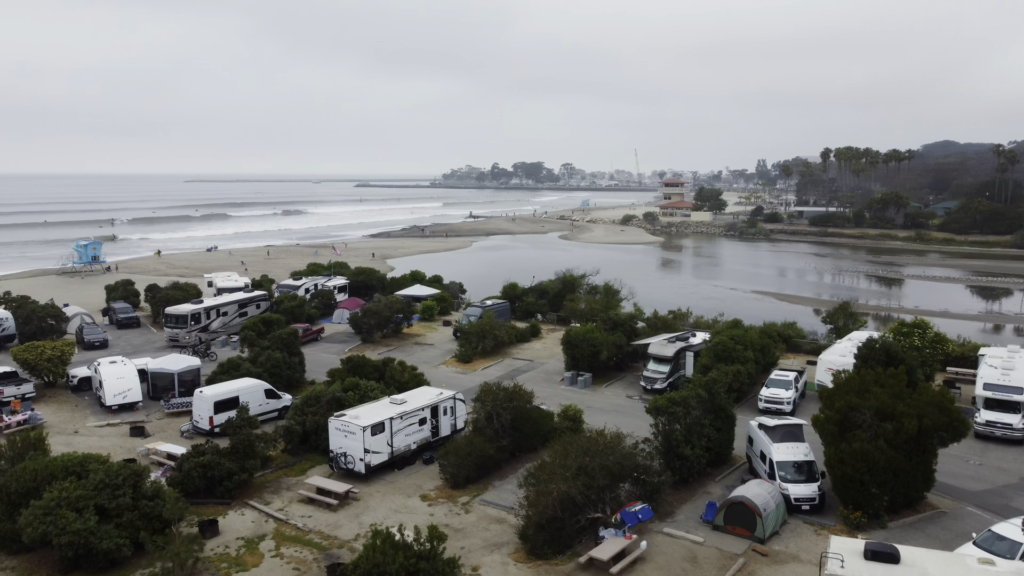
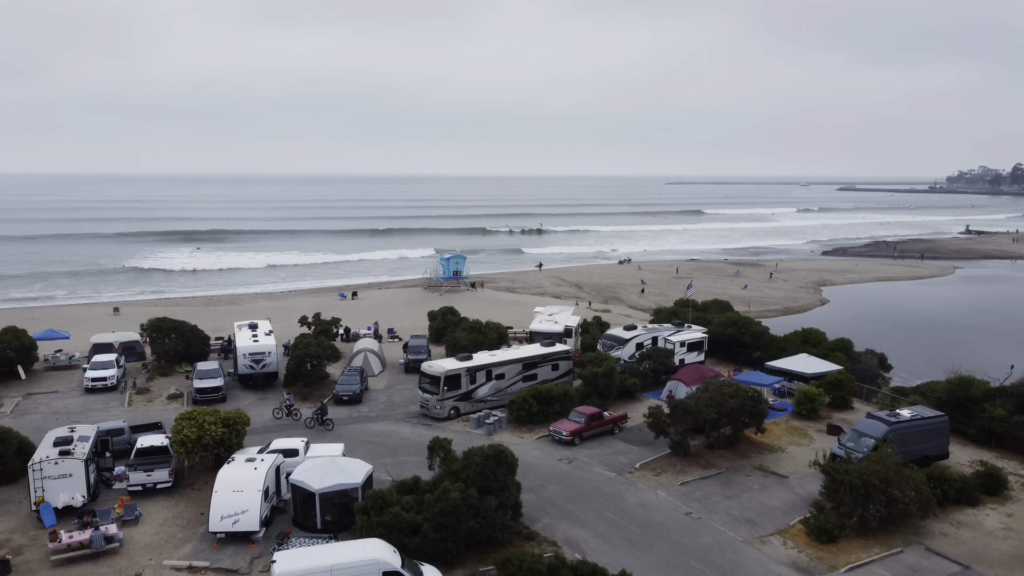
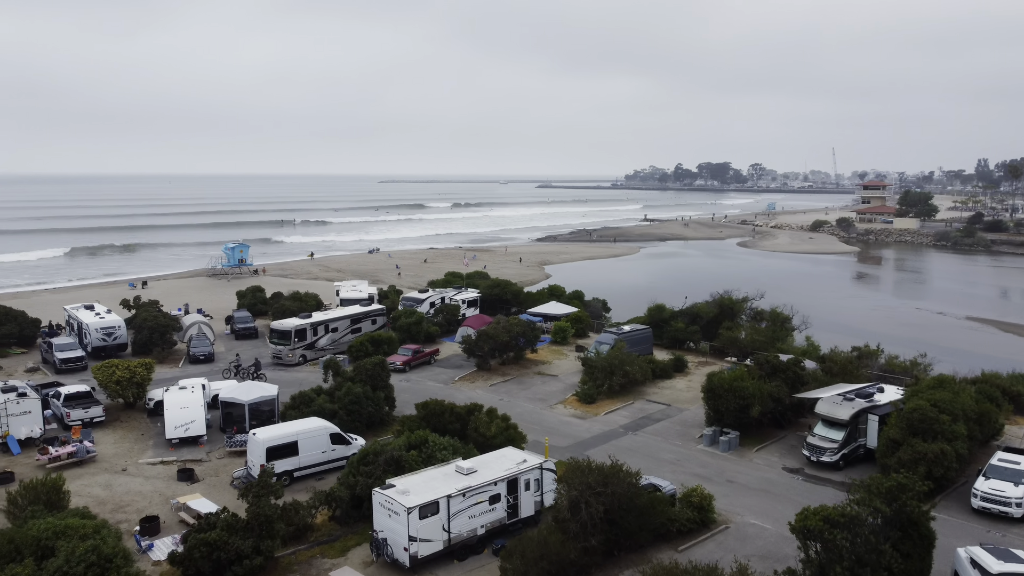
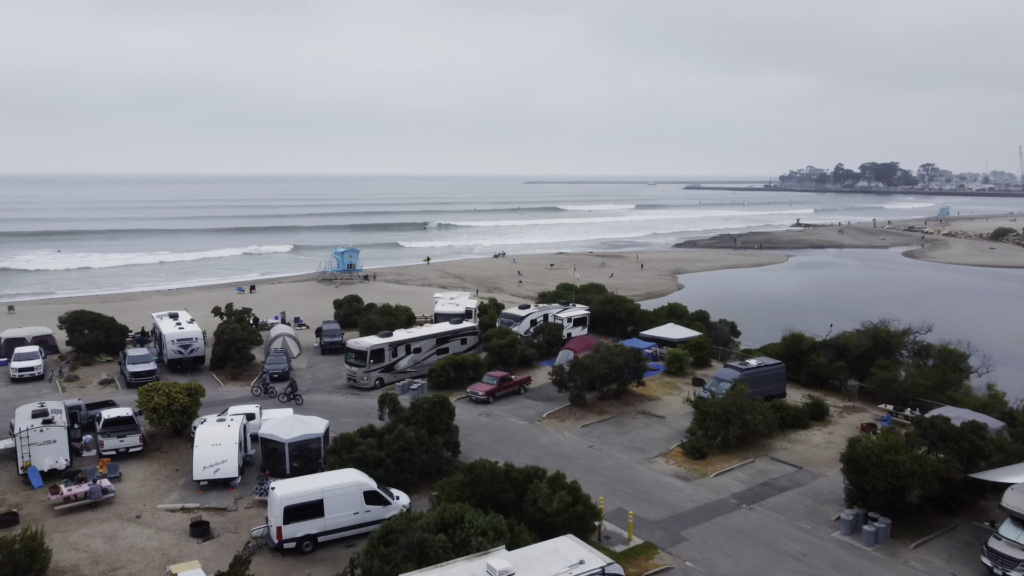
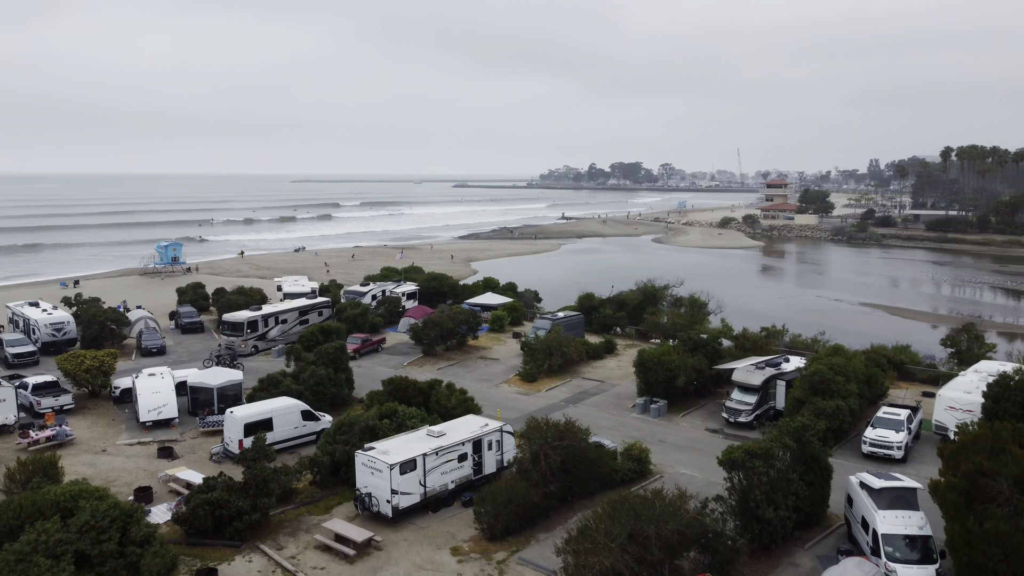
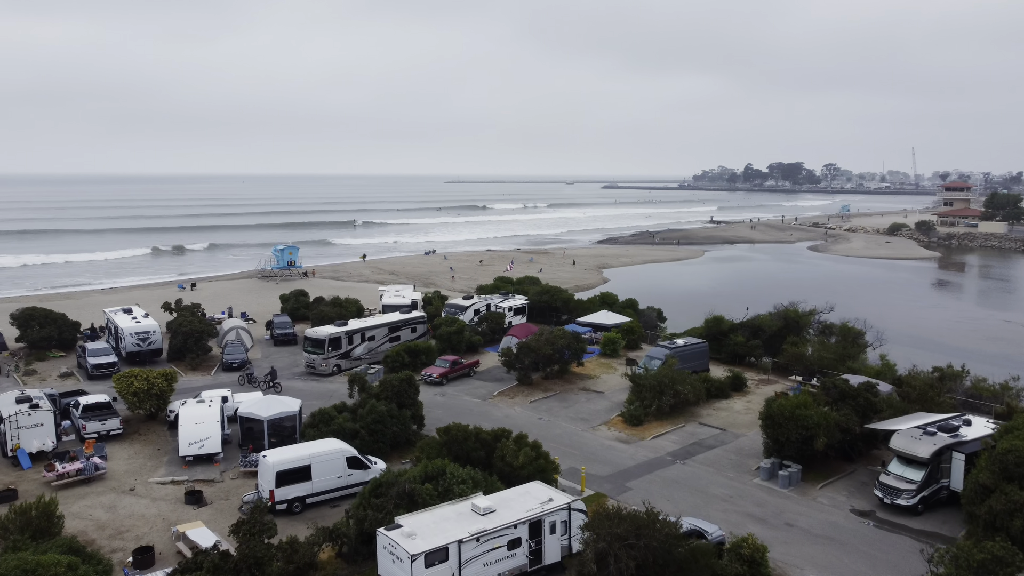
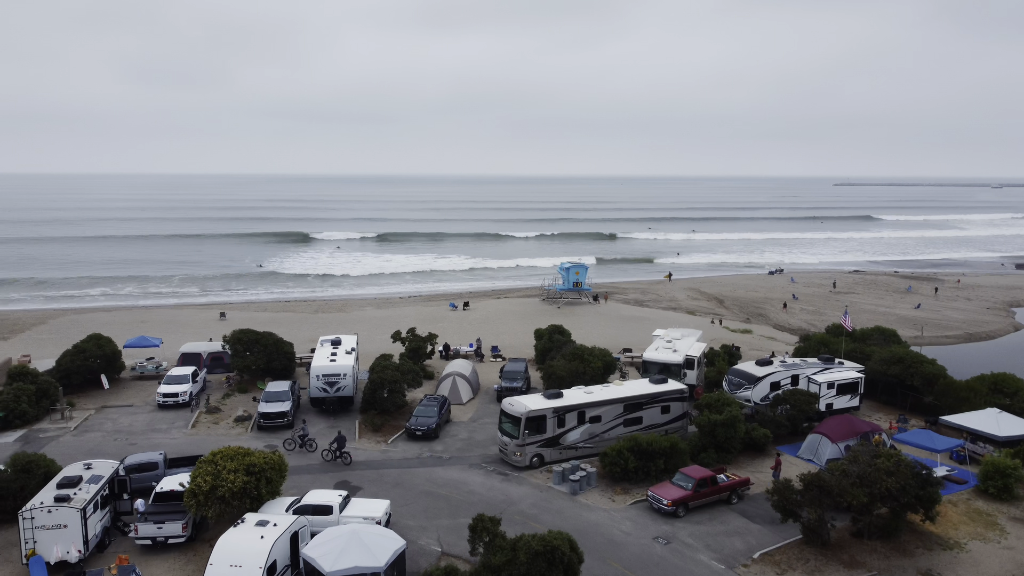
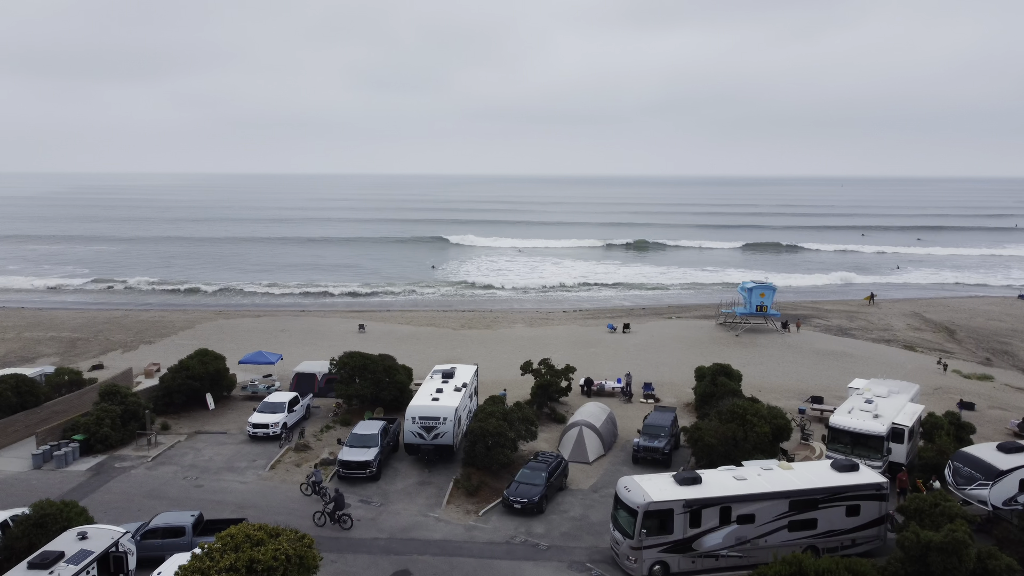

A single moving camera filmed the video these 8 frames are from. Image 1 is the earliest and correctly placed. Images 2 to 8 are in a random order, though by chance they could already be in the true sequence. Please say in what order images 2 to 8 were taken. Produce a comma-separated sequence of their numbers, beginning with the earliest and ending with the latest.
5, 3, 6, 4, 2, 7, 8
